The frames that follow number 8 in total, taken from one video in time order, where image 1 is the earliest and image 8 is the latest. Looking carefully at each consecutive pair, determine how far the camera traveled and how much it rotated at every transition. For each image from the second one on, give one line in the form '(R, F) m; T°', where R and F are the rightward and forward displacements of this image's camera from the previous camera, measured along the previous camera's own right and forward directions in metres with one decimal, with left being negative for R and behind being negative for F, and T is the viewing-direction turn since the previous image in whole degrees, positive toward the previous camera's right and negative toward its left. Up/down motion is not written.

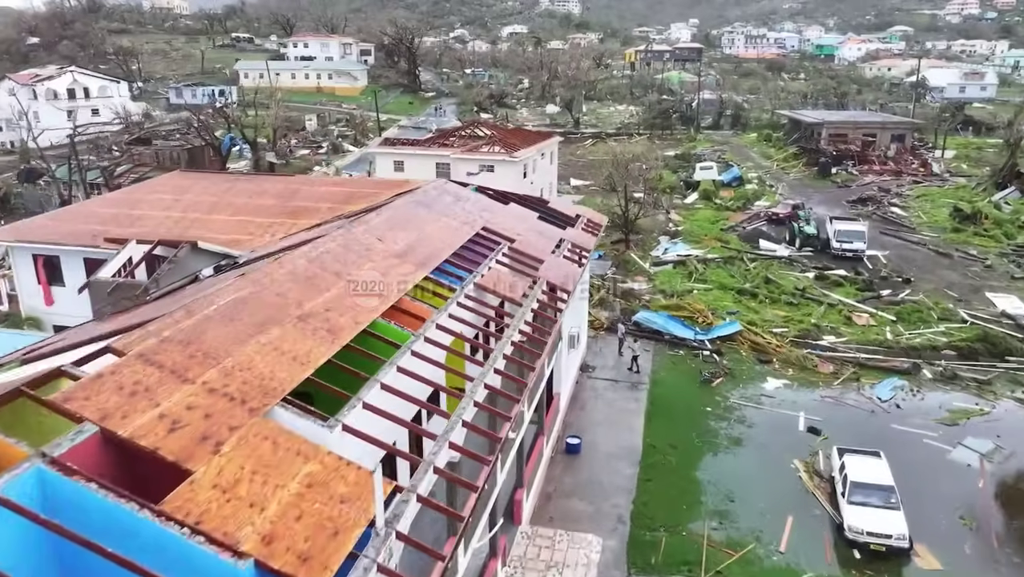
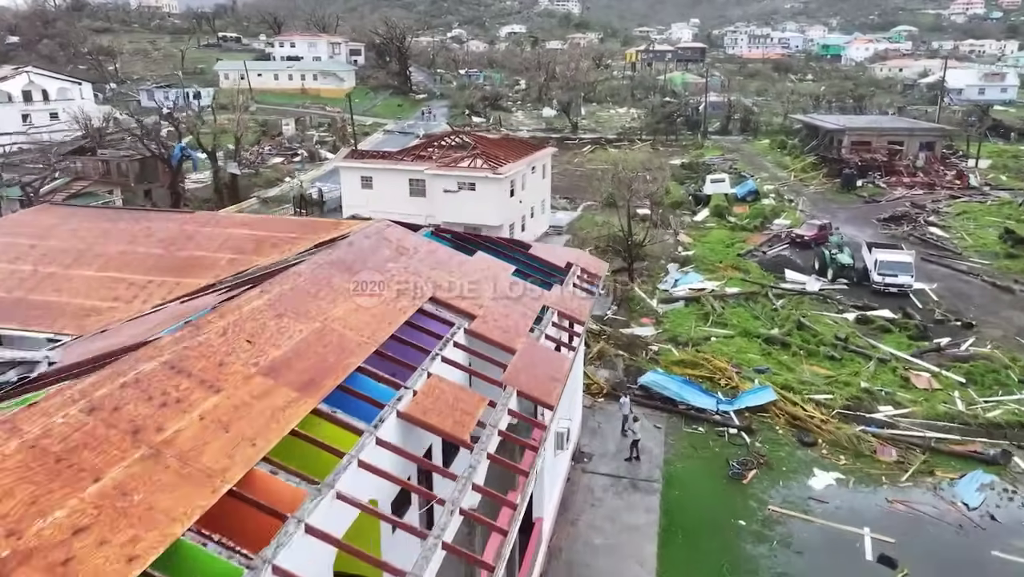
(+0.5, +3.9) m; 0°
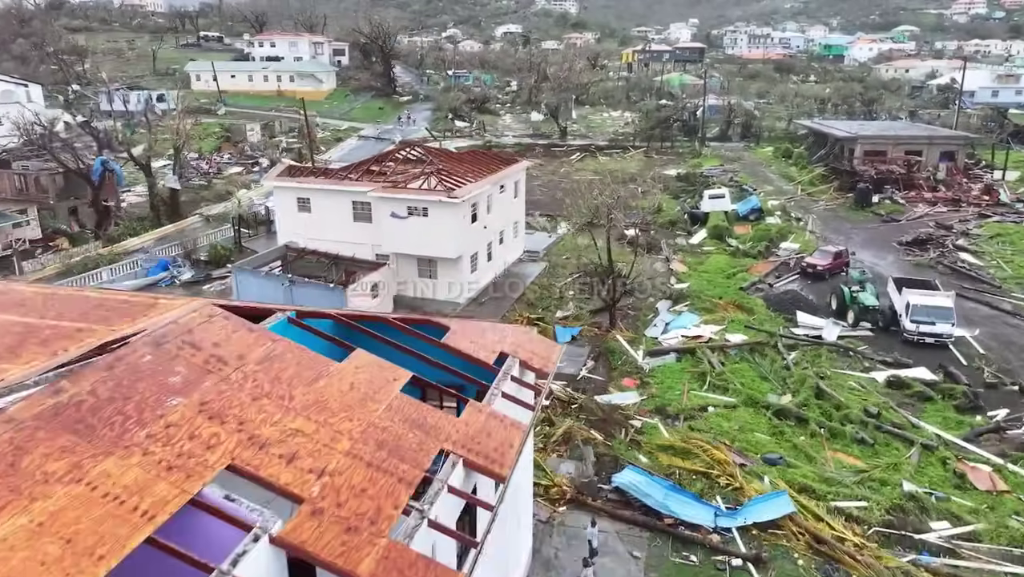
(+1.1, +3.9) m; 0°
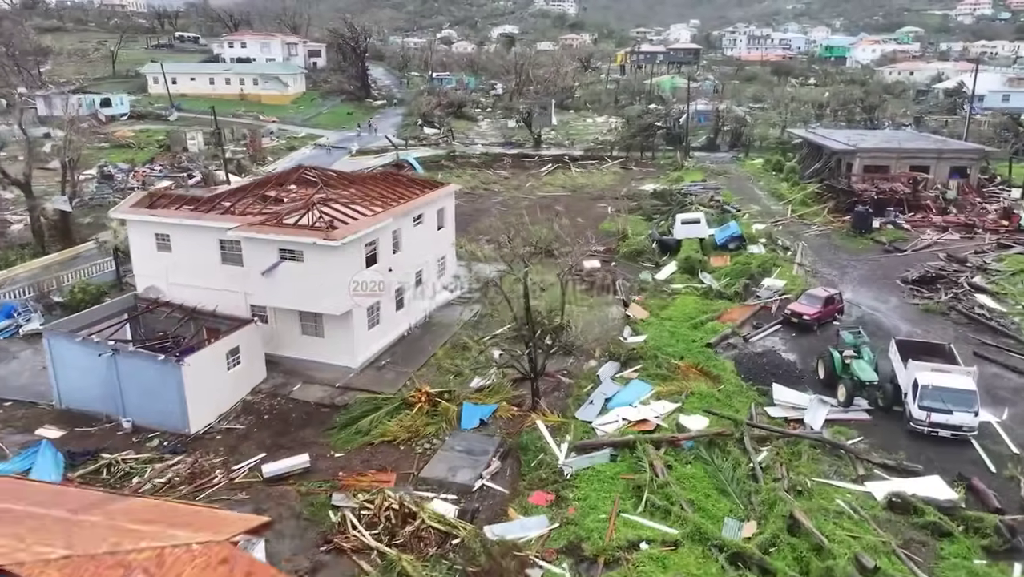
(+2.3, +4.3) m; 0°
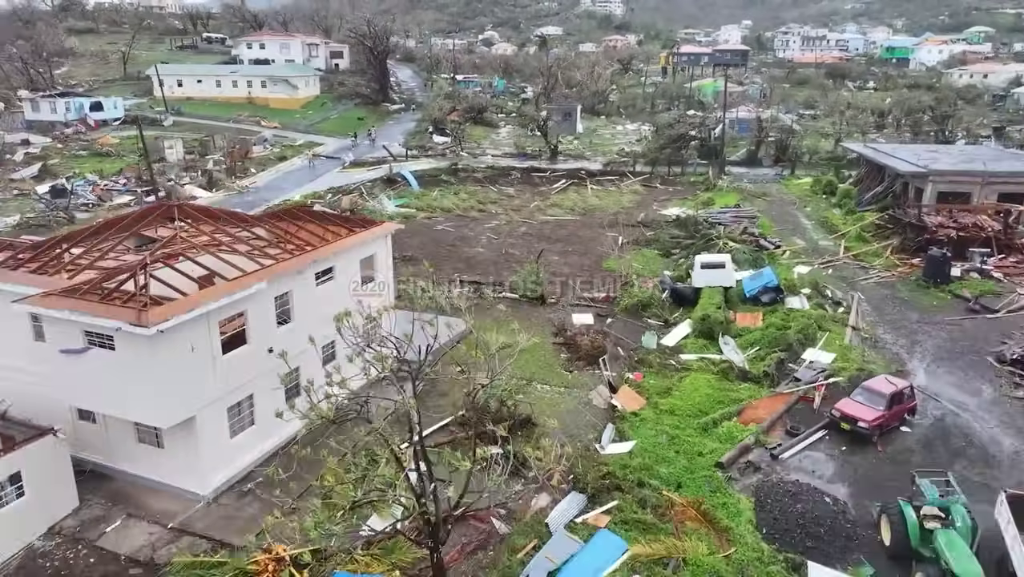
(+2.1, +5.3) m; -4°
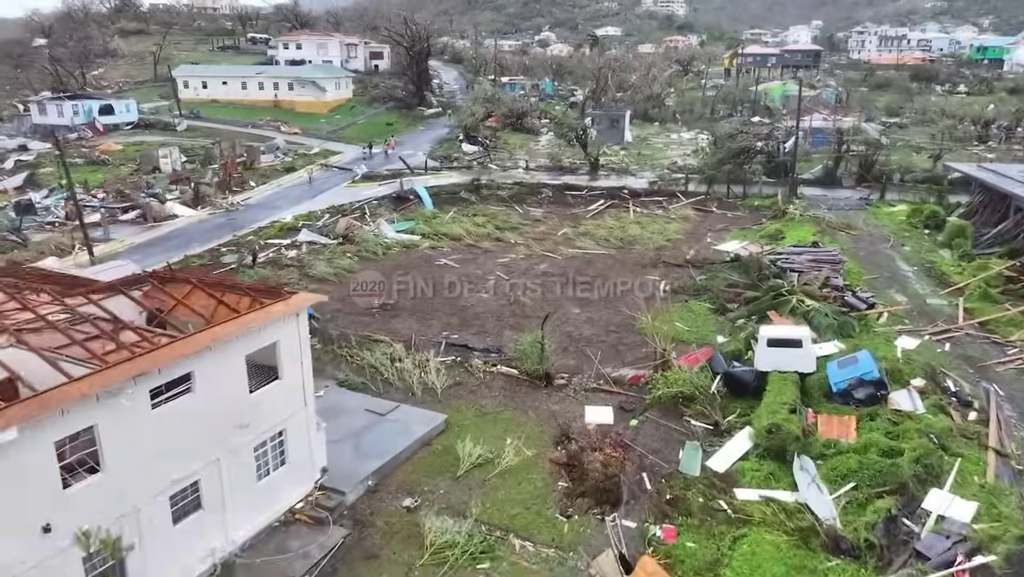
(+1.3, +5.5) m; -4°
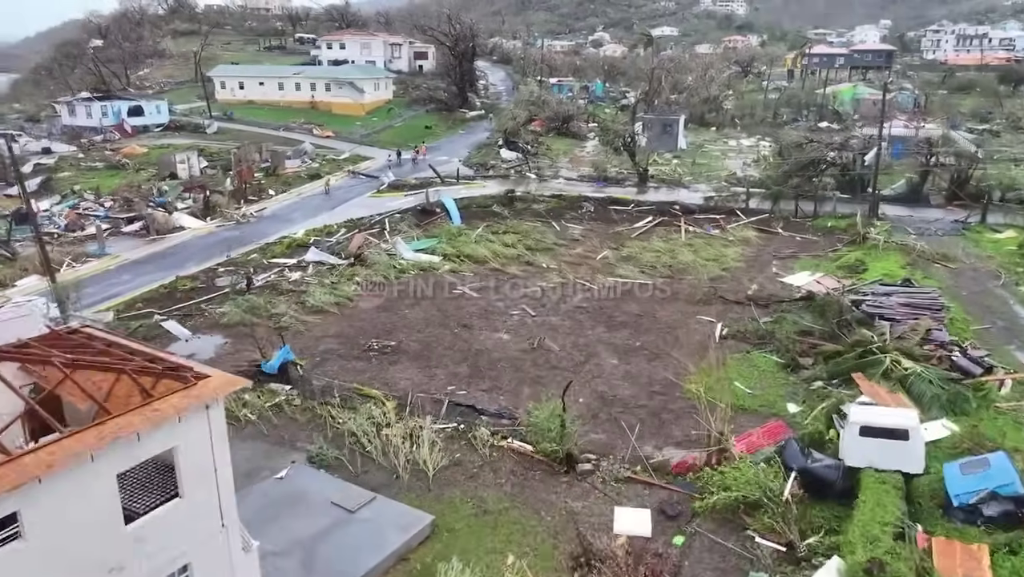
(+0.6, +3.4) m; -4°
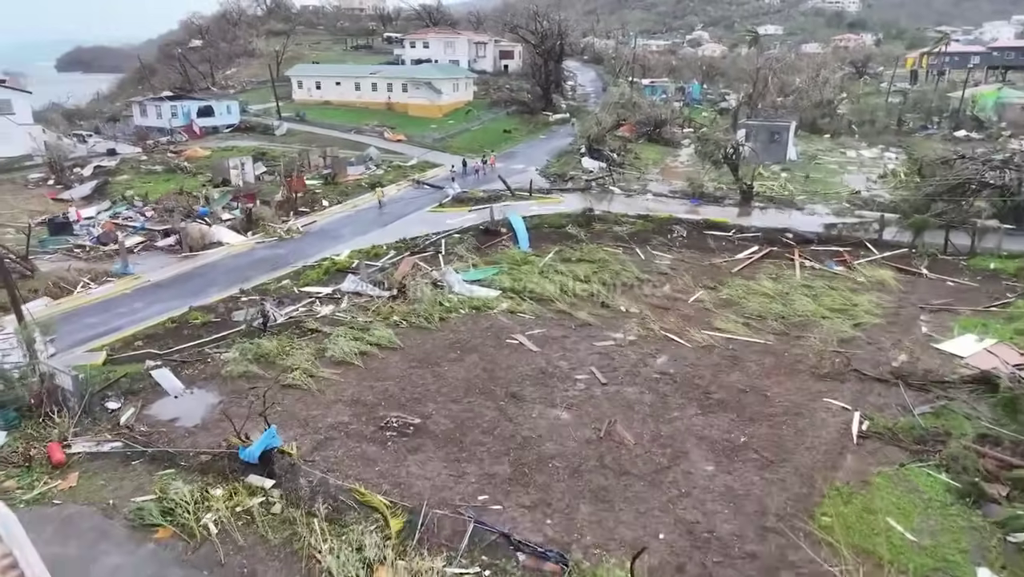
(+0.4, +4.2) m; -7°
